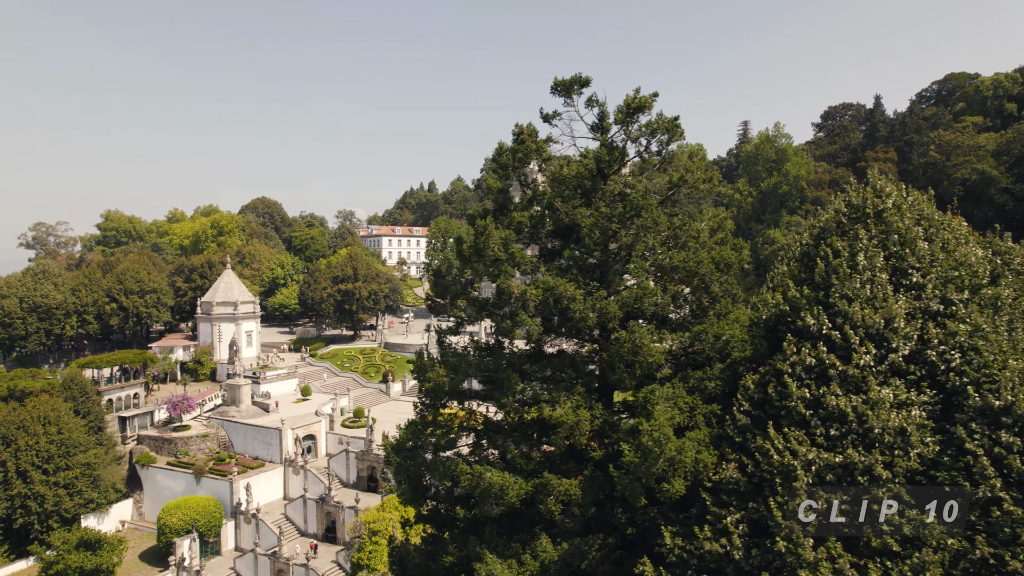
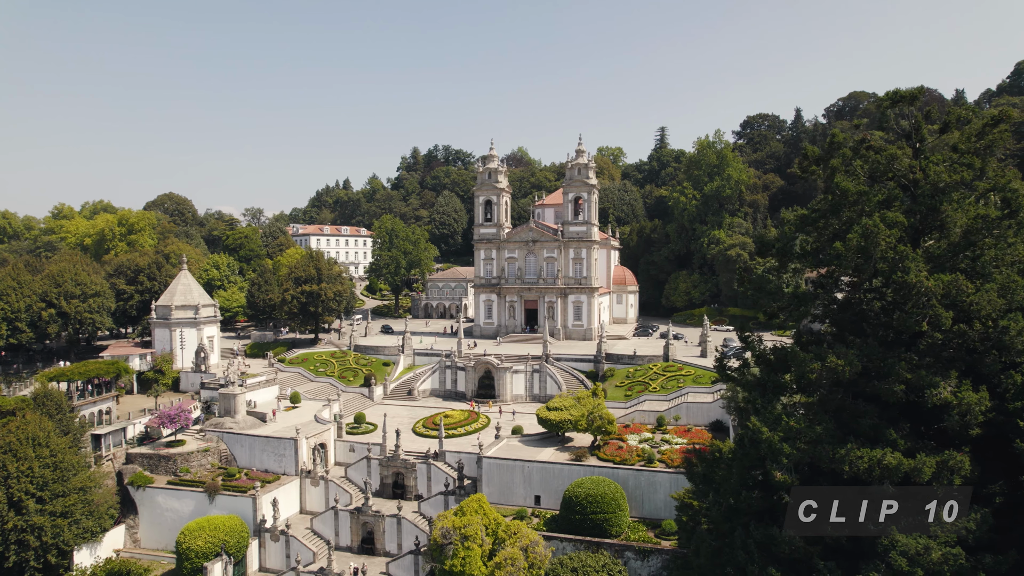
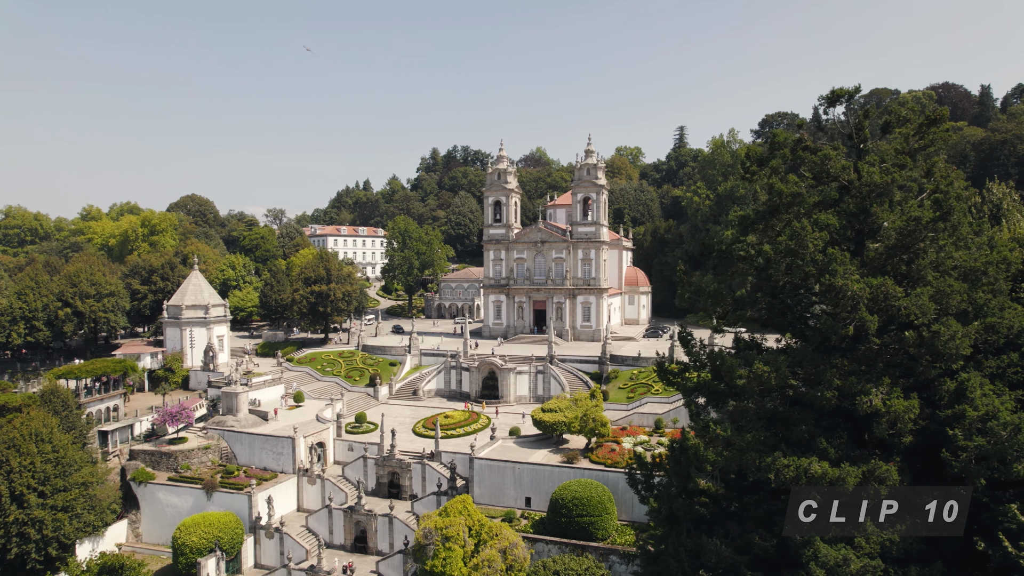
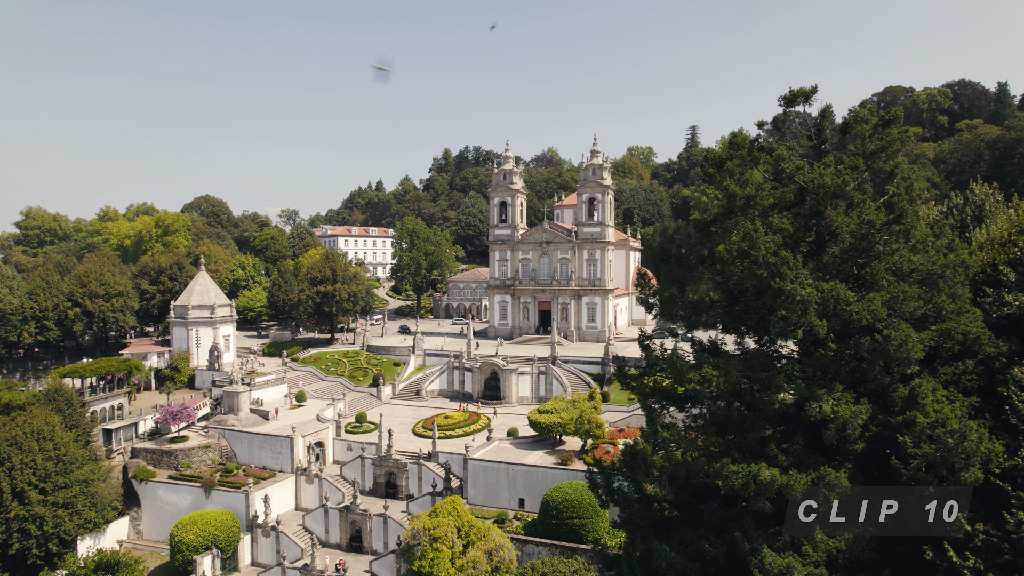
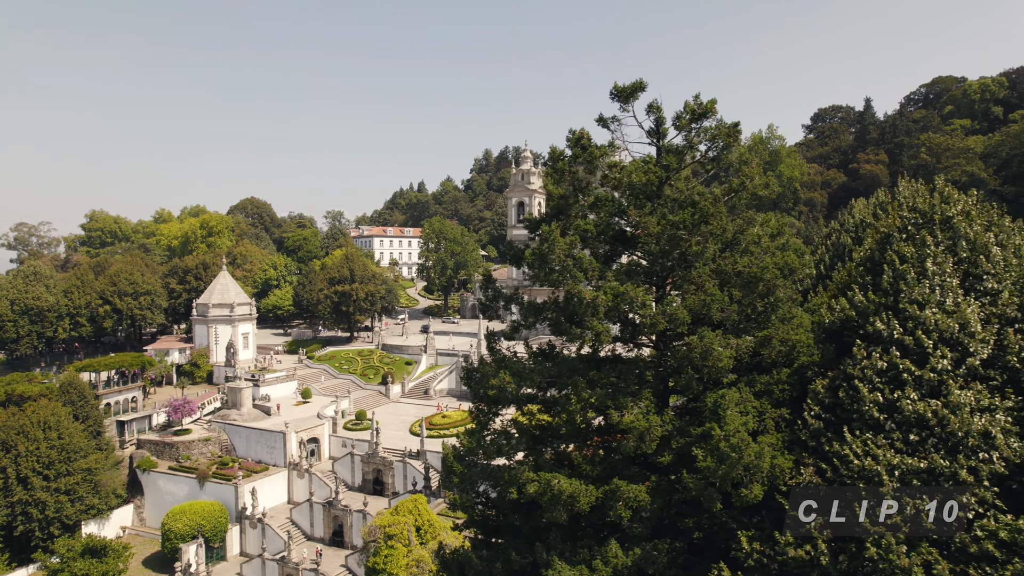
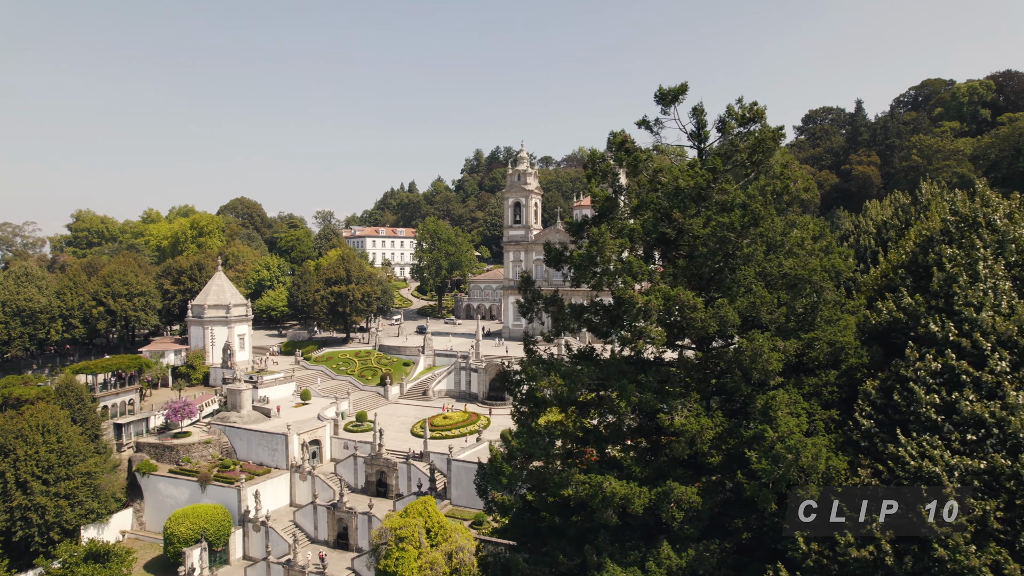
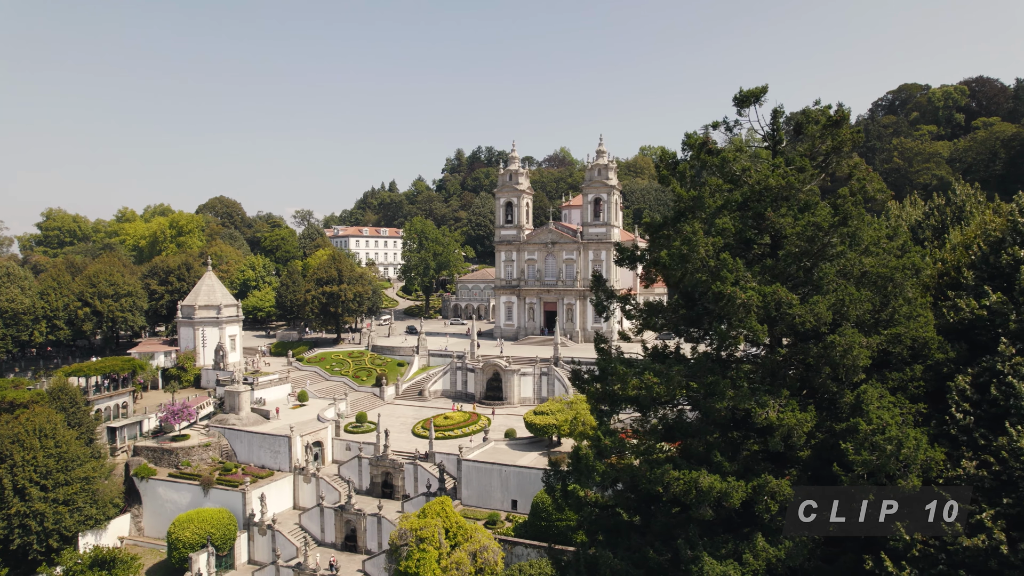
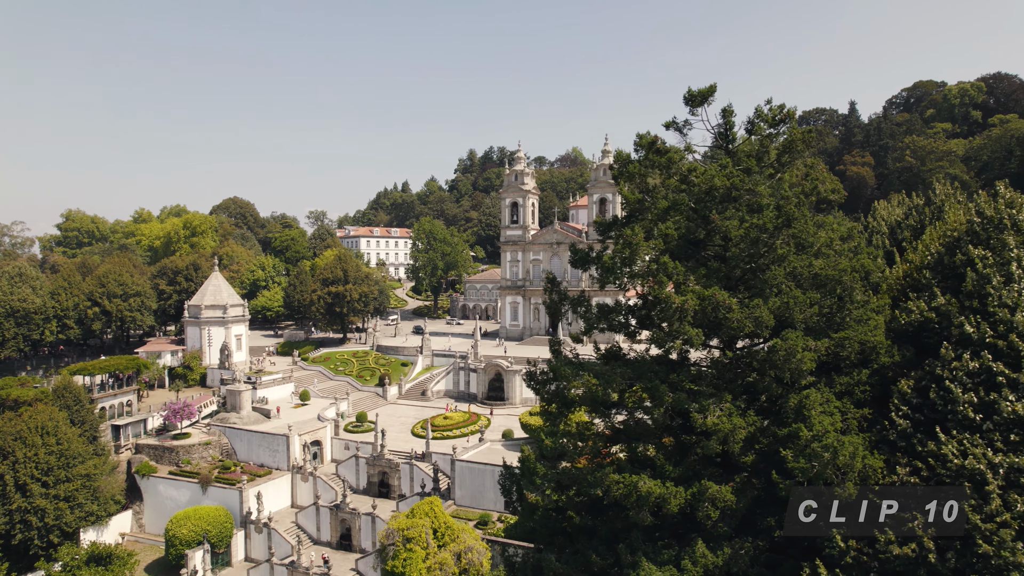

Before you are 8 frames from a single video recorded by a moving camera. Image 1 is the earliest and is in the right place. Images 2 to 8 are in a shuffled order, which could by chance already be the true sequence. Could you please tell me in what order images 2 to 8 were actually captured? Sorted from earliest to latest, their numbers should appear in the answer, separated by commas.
5, 6, 8, 7, 4, 3, 2
